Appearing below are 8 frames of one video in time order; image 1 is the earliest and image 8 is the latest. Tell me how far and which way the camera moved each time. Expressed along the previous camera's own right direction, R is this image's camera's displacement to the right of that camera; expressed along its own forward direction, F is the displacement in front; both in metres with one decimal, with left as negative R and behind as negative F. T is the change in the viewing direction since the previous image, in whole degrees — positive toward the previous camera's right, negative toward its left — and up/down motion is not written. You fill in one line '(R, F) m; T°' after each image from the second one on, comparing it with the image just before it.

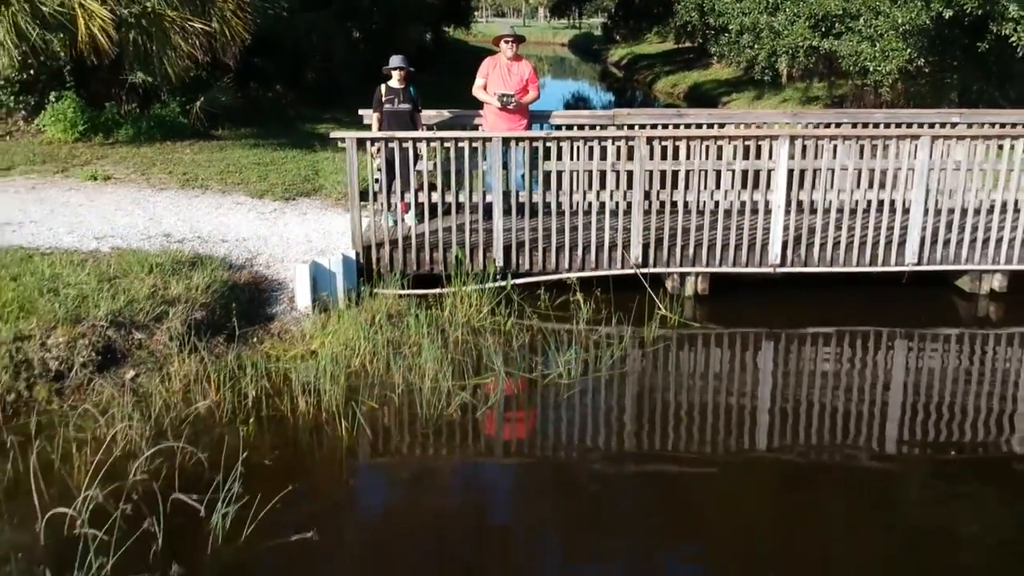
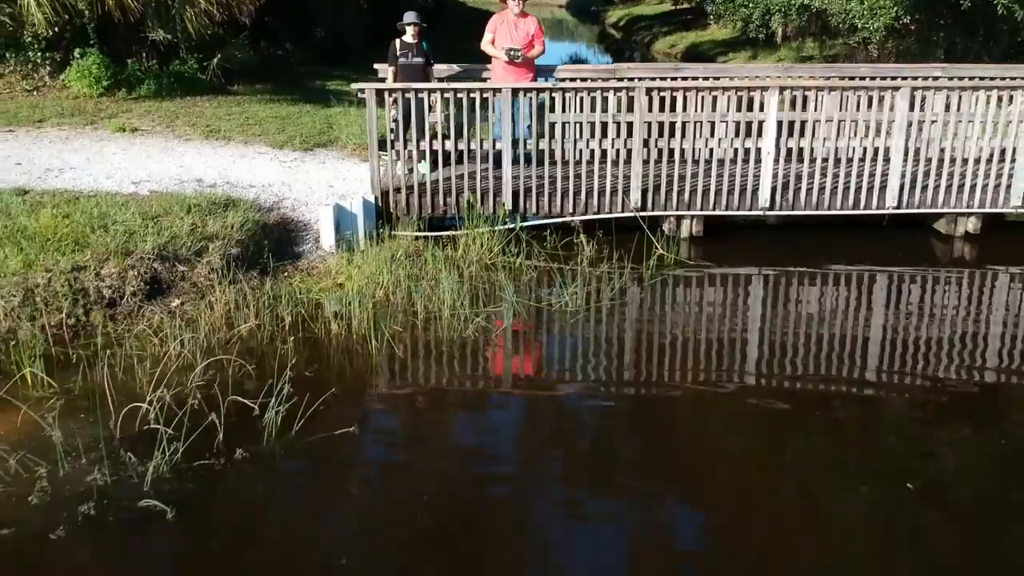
(-0.1, -0.5) m; 0°
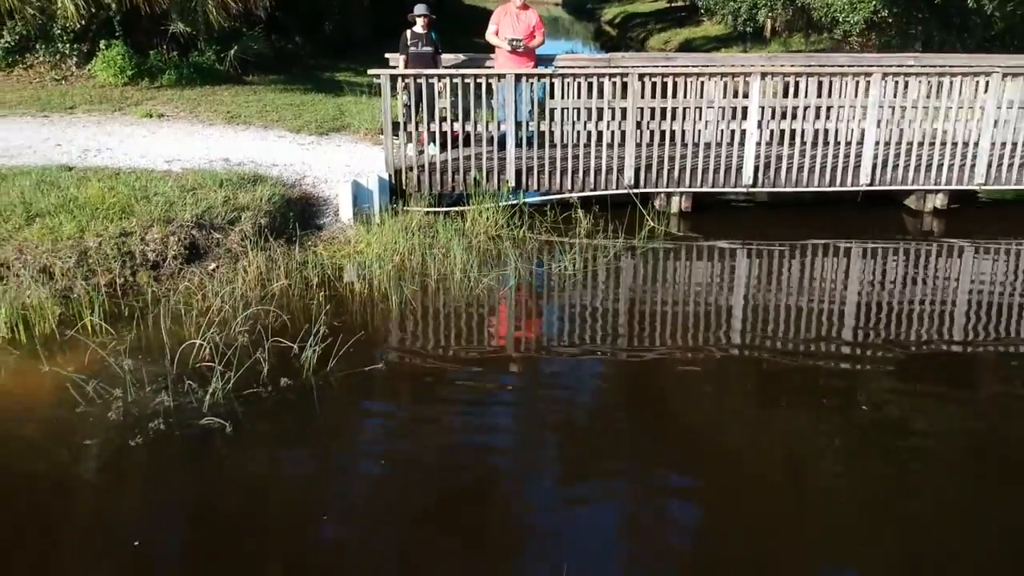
(-0.1, -0.6) m; 0°
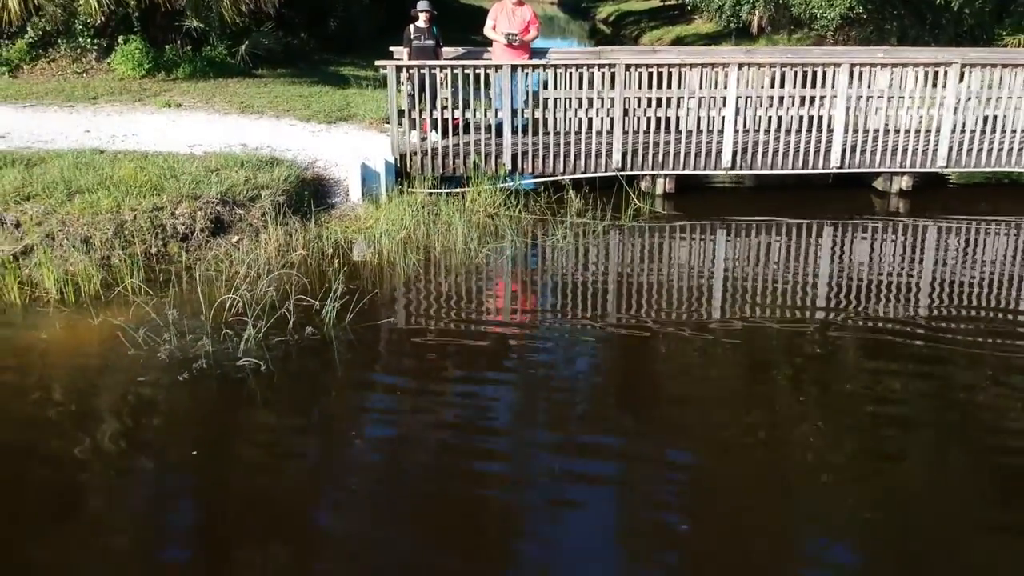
(0.0, -0.7) m; 0°
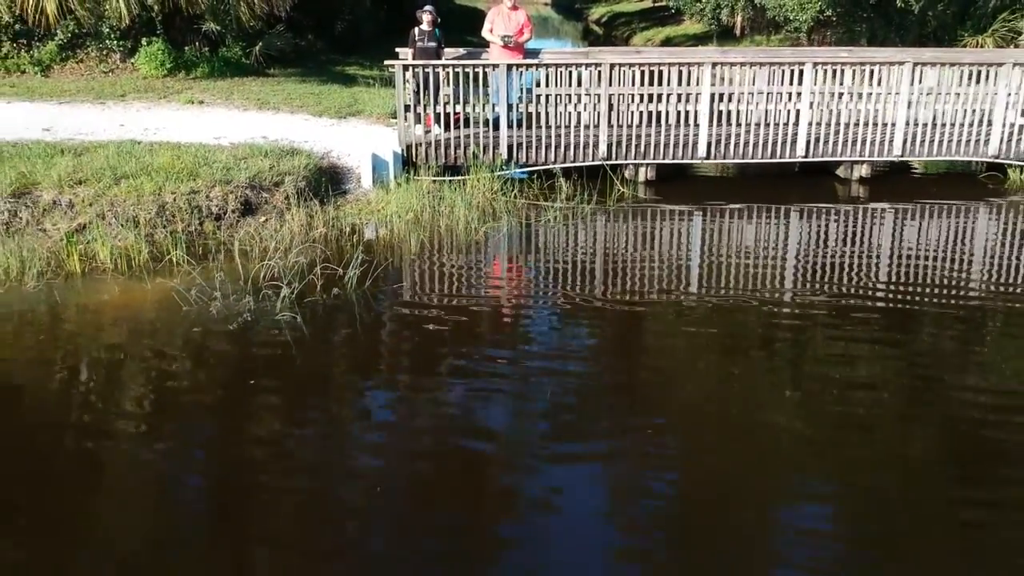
(0.0, -0.9) m; 0°
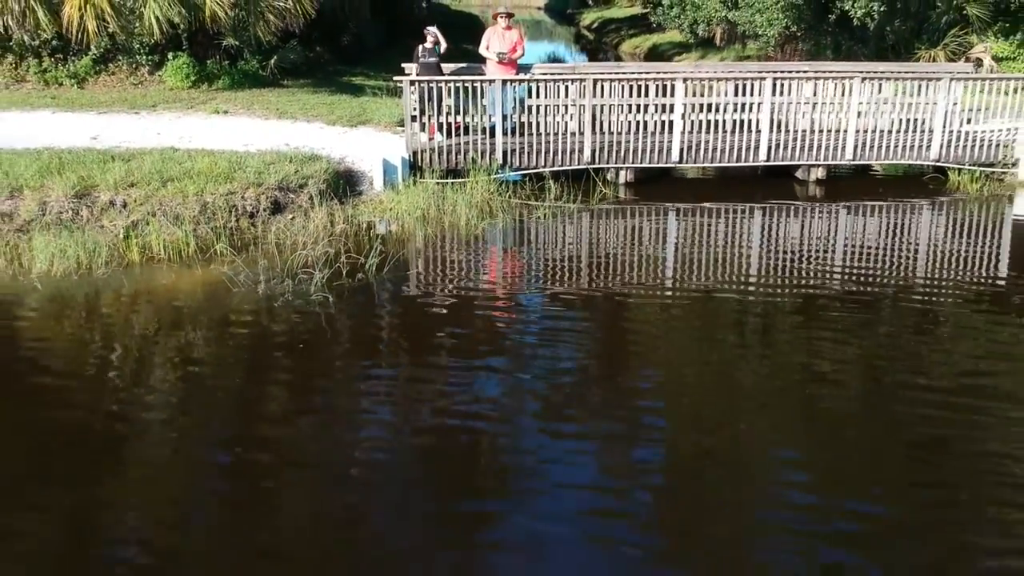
(0.0, -1.2) m; 0°
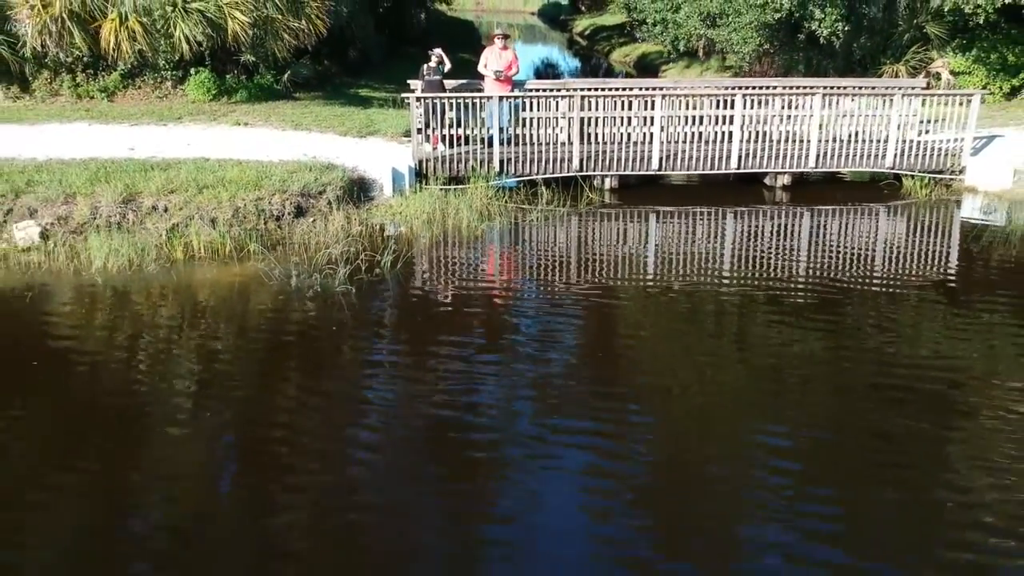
(0.0, -1.2) m; 0°
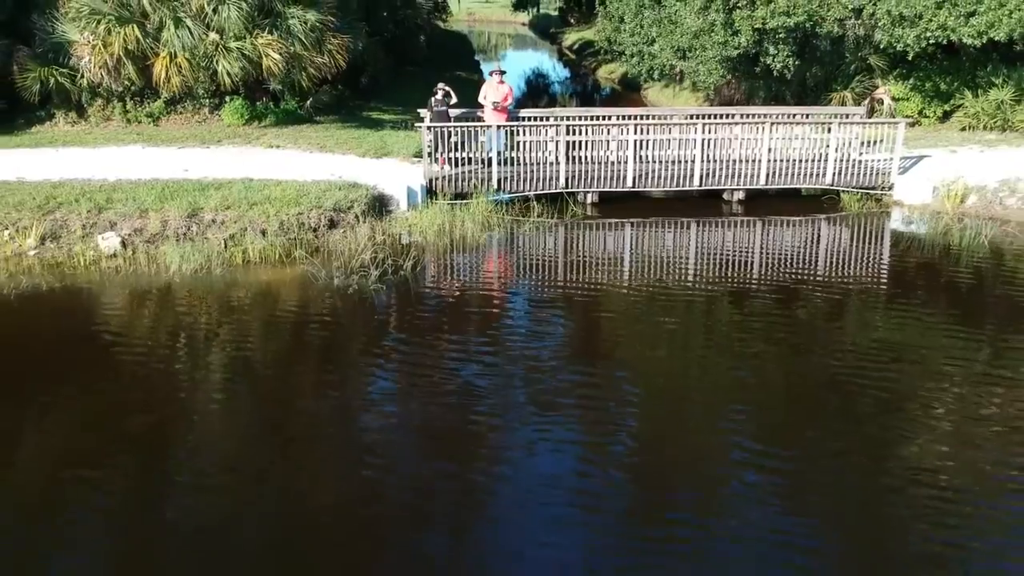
(-0.1, -2.2) m; +1°
